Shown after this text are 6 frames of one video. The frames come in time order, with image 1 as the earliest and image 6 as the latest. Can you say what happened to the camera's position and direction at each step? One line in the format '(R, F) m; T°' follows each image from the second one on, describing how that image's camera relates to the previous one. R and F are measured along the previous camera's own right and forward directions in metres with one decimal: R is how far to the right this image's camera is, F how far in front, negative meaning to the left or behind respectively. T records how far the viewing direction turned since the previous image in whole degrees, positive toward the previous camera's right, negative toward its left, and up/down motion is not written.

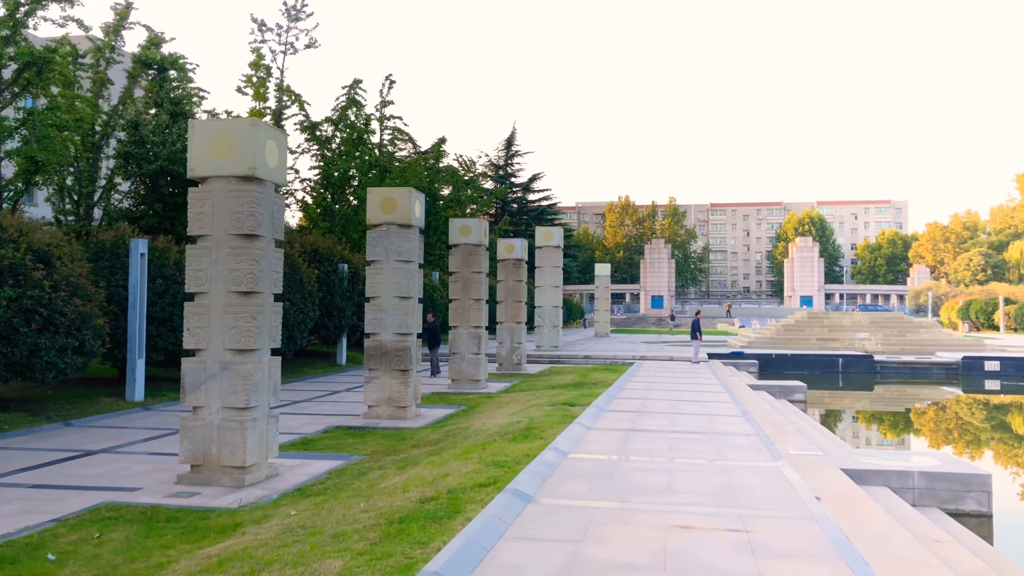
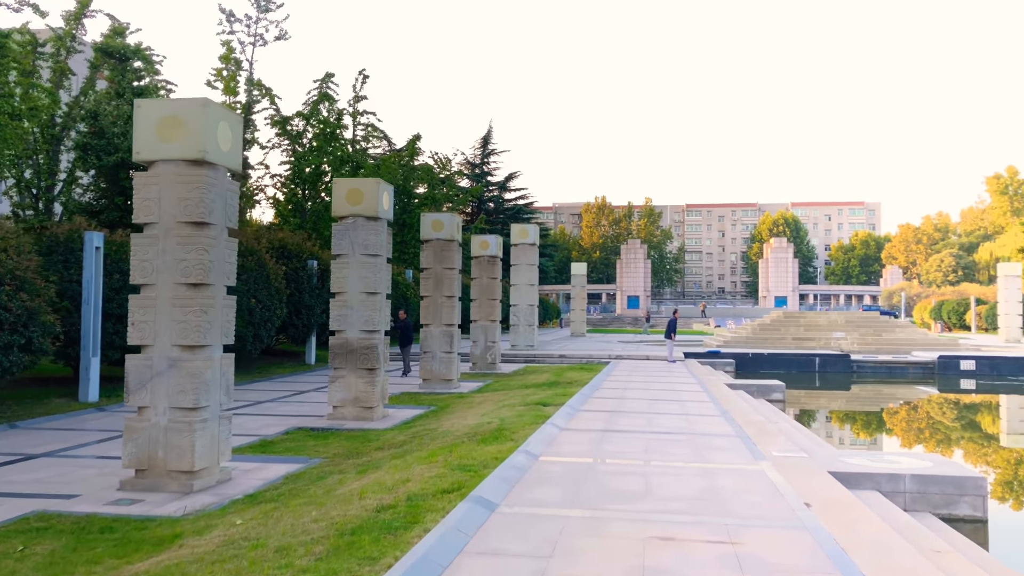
(+0.1, +0.4) m; +2°
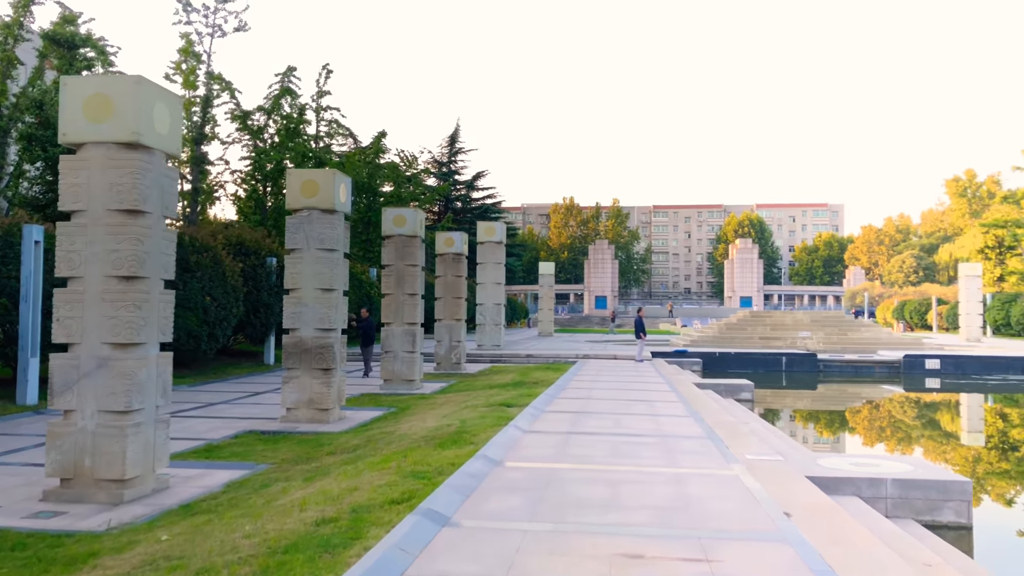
(+0.1, +0.4) m; +3°
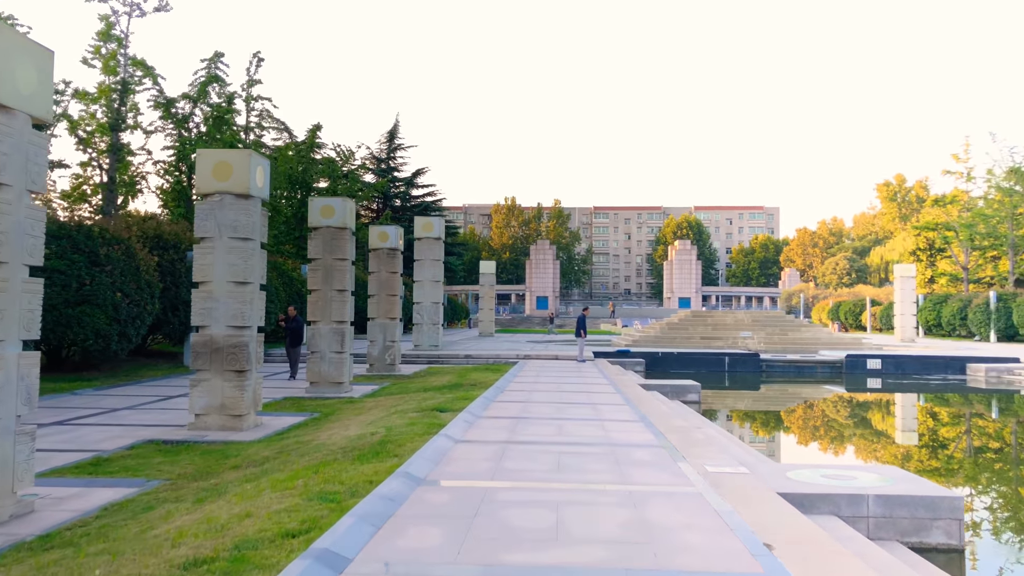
(+0.1, +0.7) m; +5°
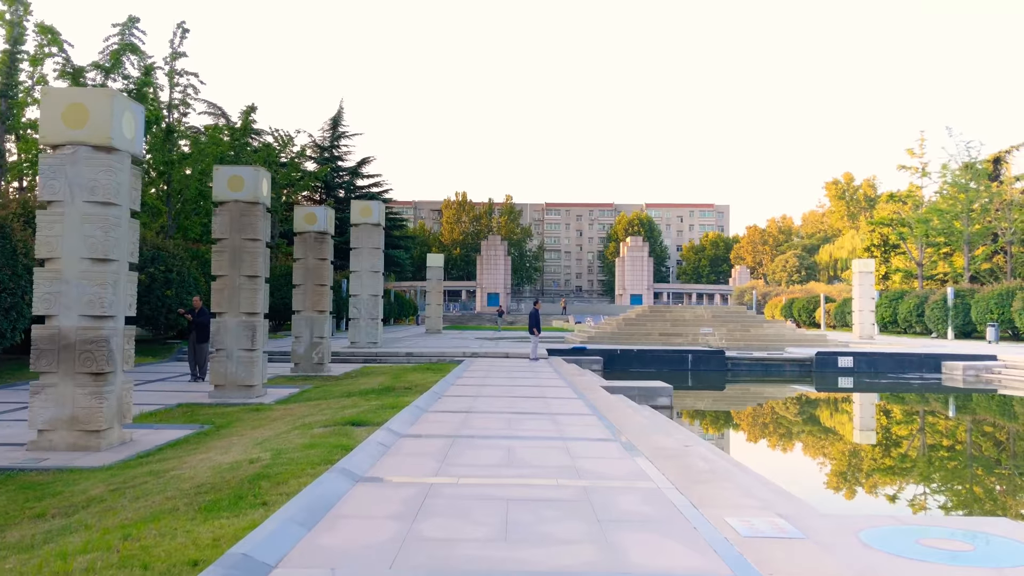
(+0.1, +1.8) m; +4°
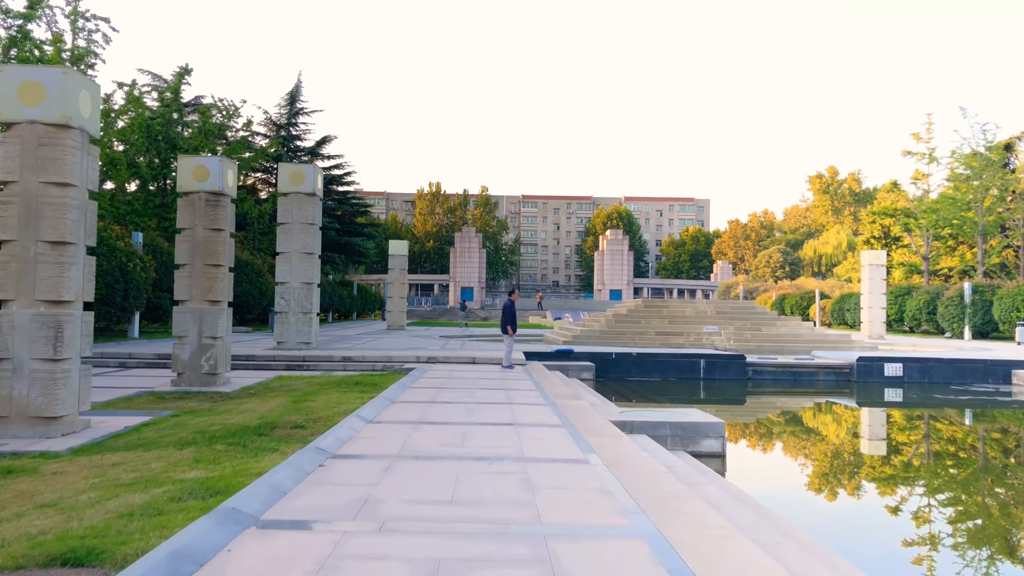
(+0.2, +3.8) m; +2°
